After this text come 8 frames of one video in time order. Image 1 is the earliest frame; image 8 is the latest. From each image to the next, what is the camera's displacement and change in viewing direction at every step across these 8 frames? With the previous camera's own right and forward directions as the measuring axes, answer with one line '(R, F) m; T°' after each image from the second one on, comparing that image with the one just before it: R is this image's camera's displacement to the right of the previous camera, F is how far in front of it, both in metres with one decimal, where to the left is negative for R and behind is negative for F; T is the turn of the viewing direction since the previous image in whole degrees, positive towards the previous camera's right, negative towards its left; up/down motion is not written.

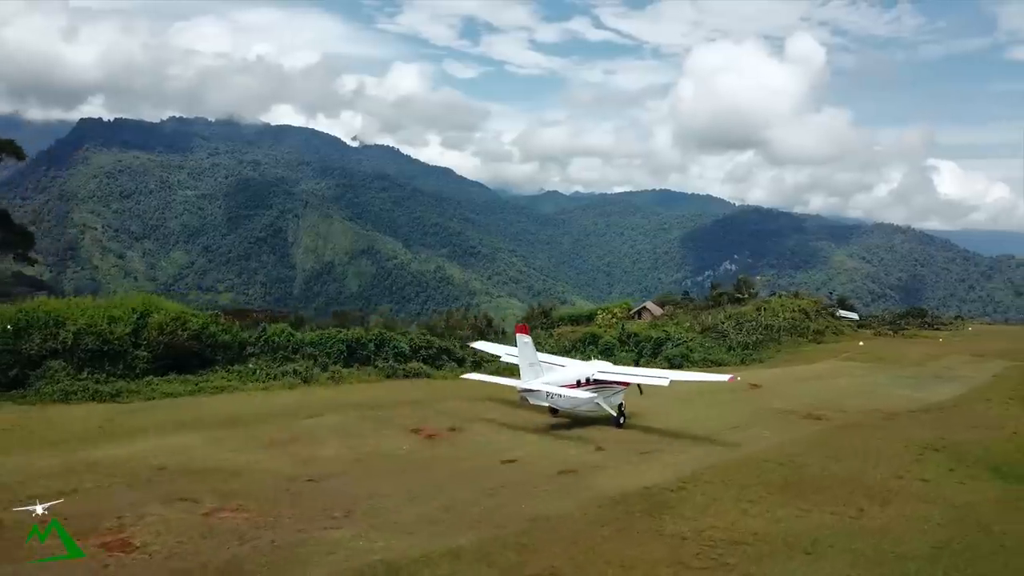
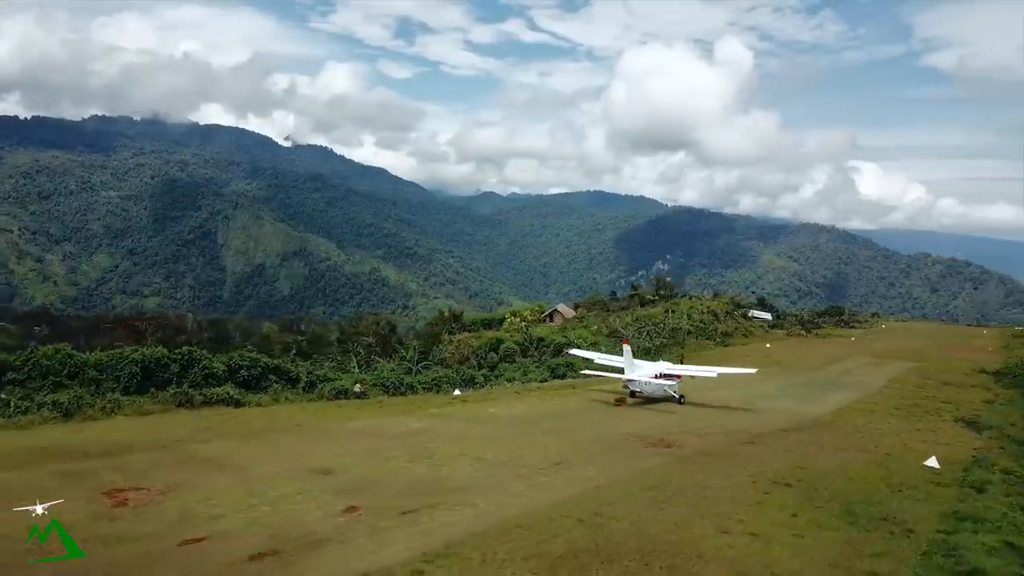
(+2.6, +2.5) m; +4°
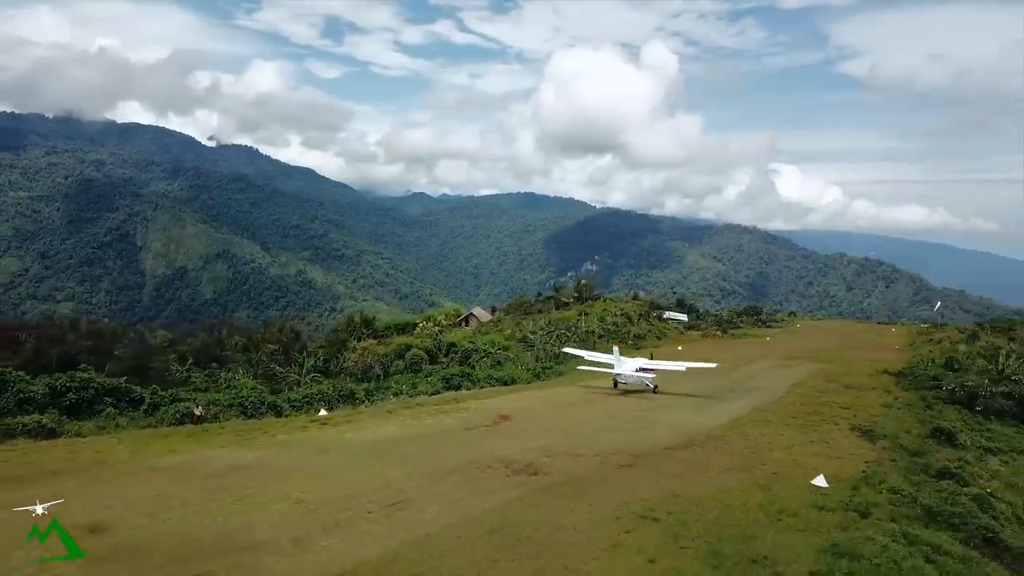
(+1.5, +1.7) m; +5°
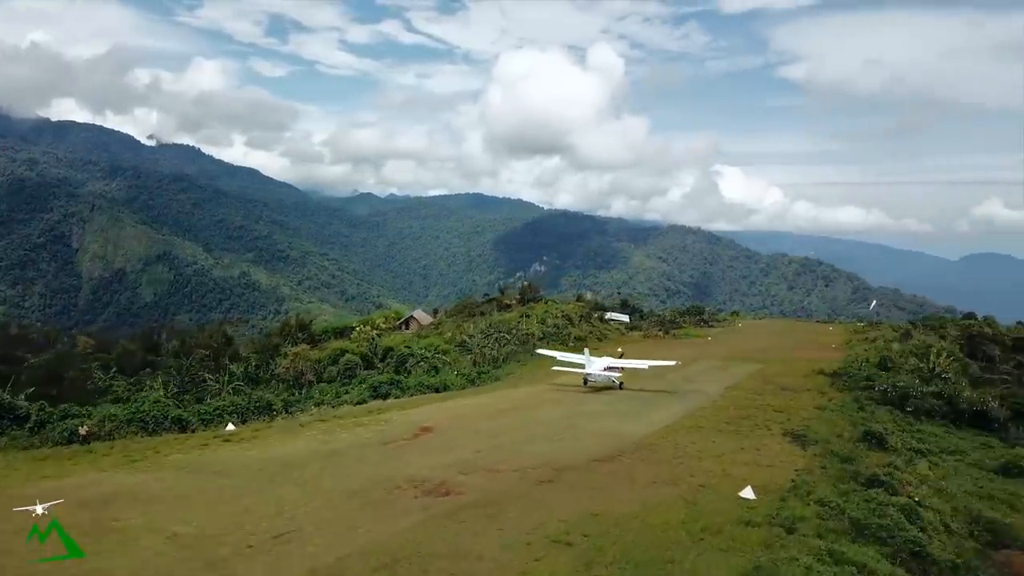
(+0.7, +0.9) m; +4°
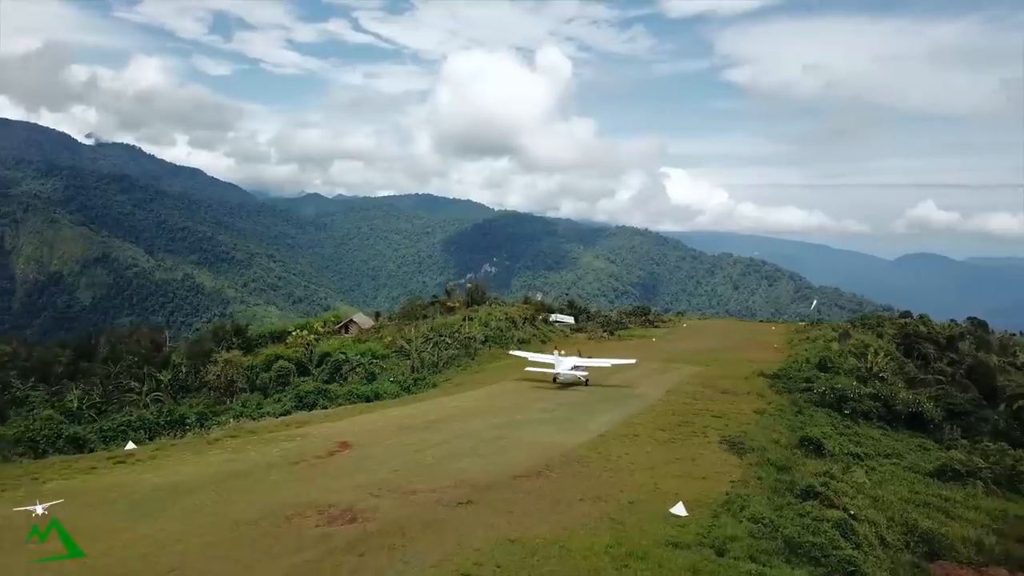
(+0.6, +1.0) m; +4°
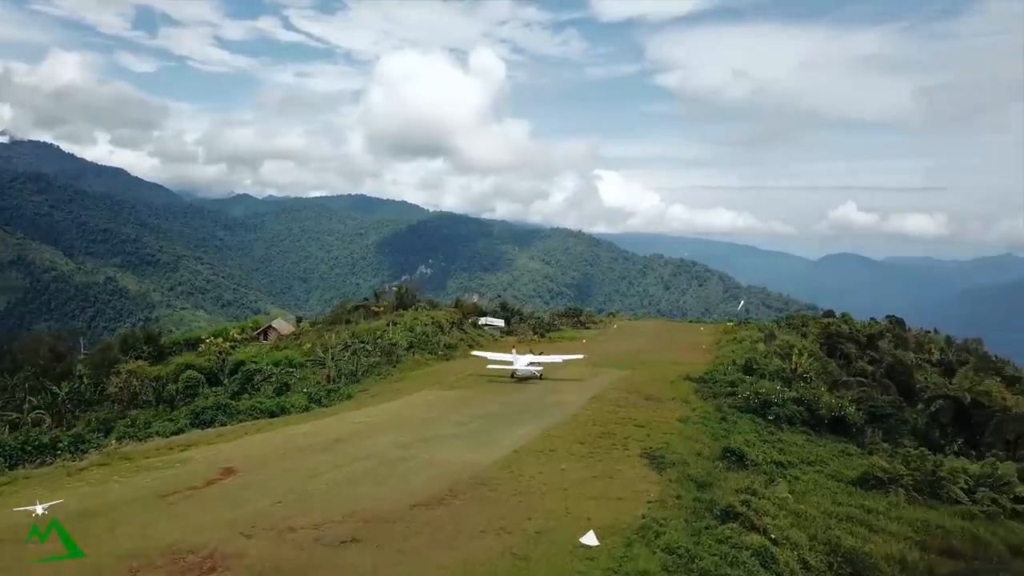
(+0.7, +1.3) m; +5°
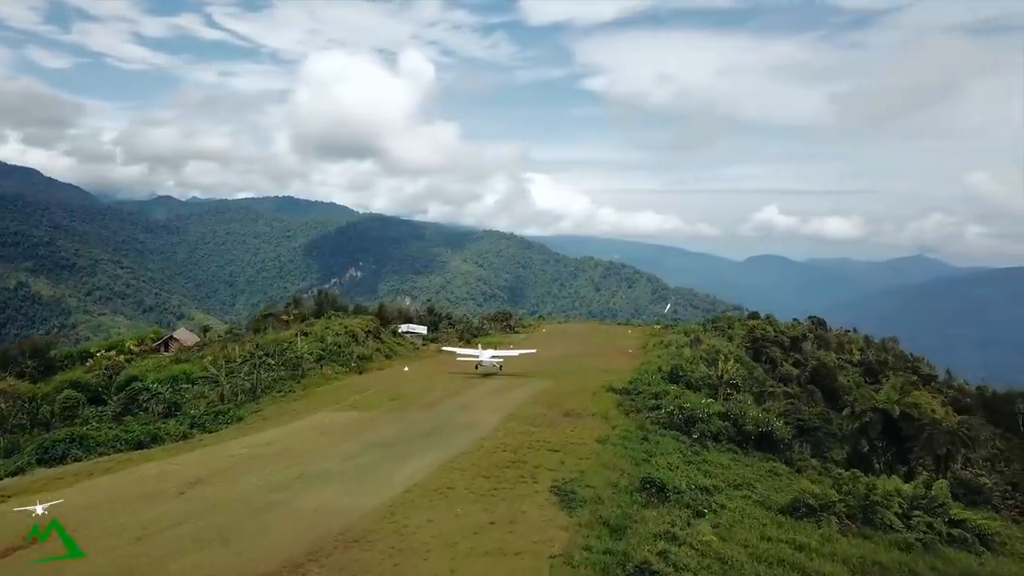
(+0.9, +2.5) m; +5°
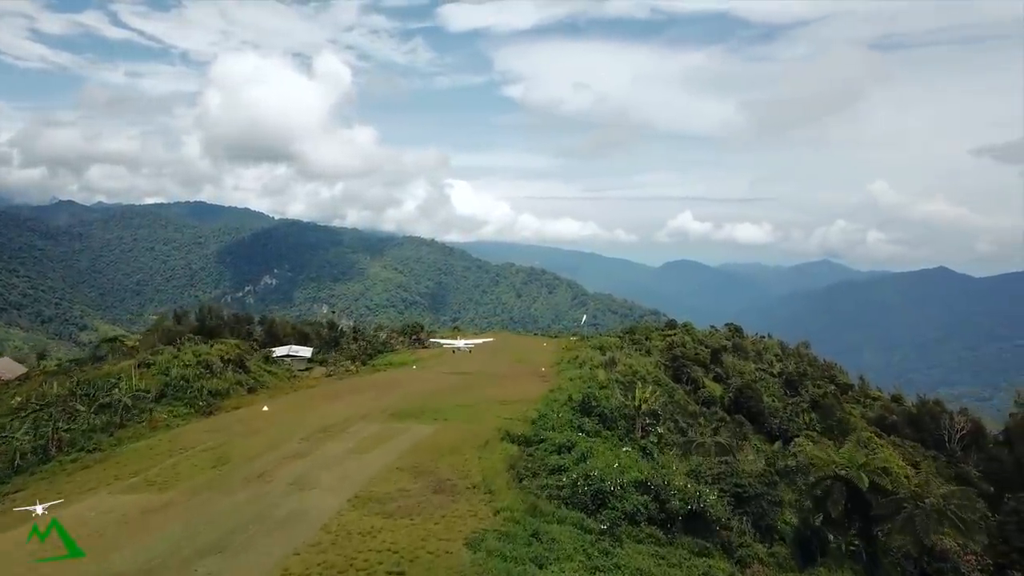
(+2.0, +7.4) m; +6°
